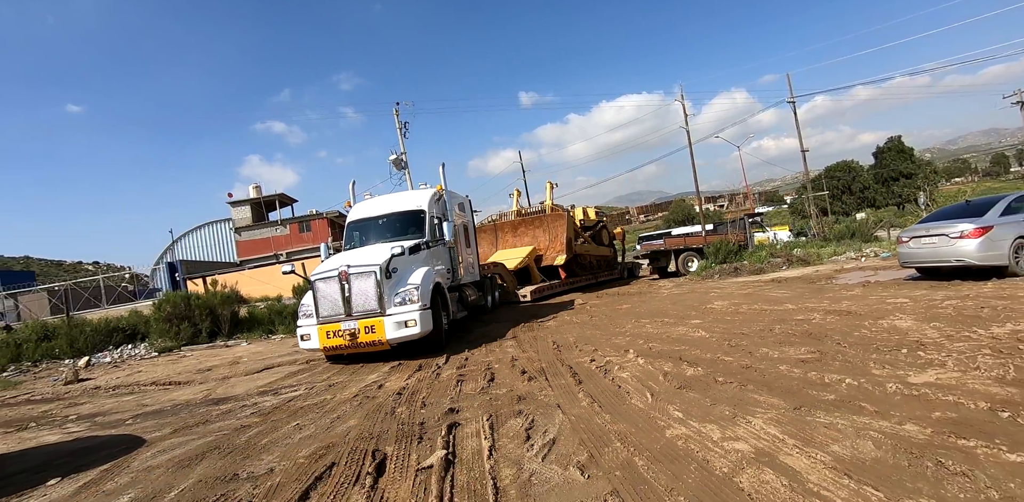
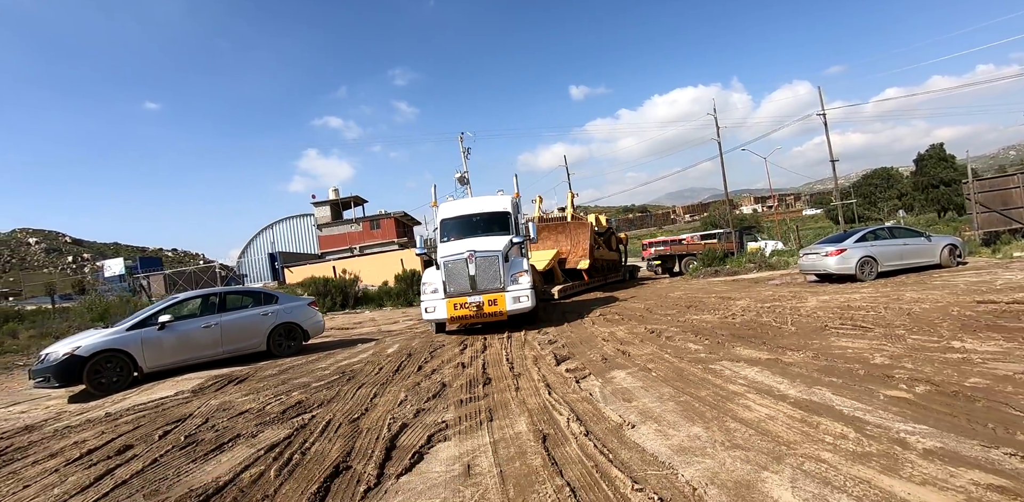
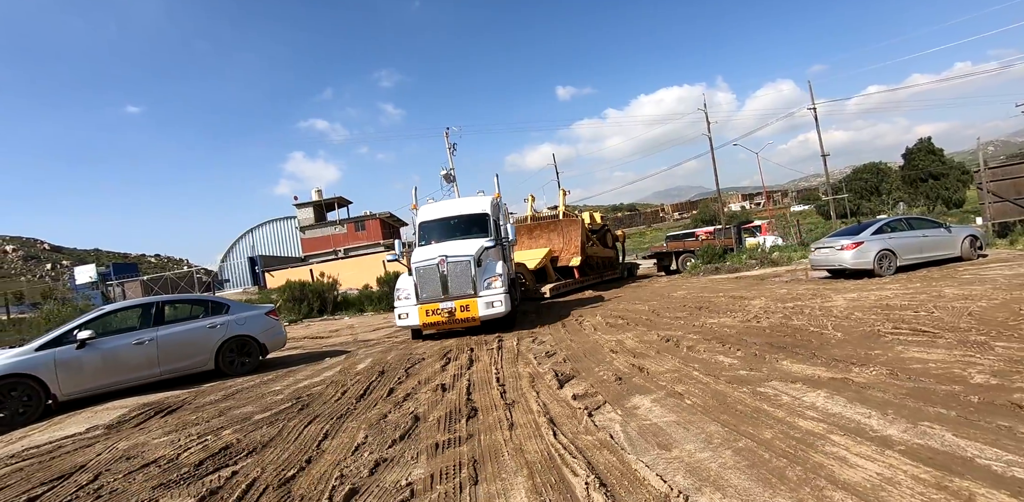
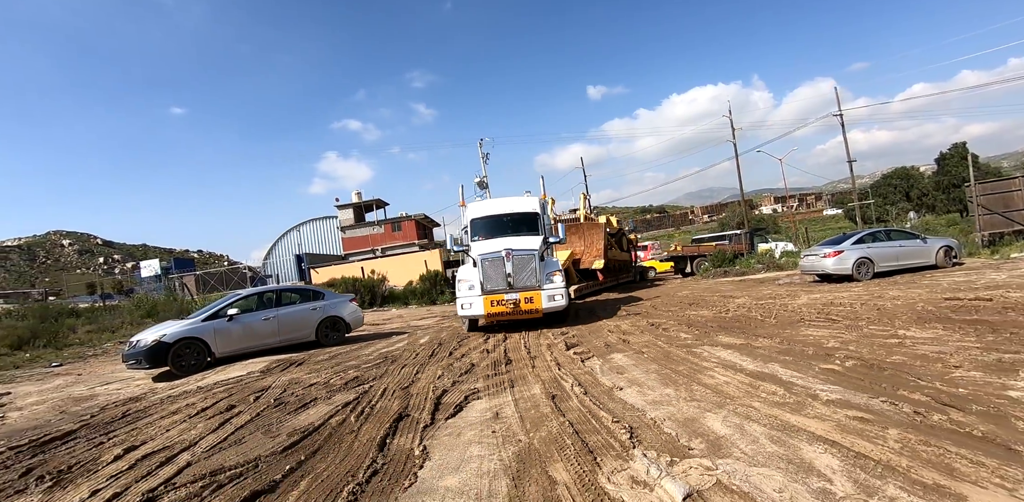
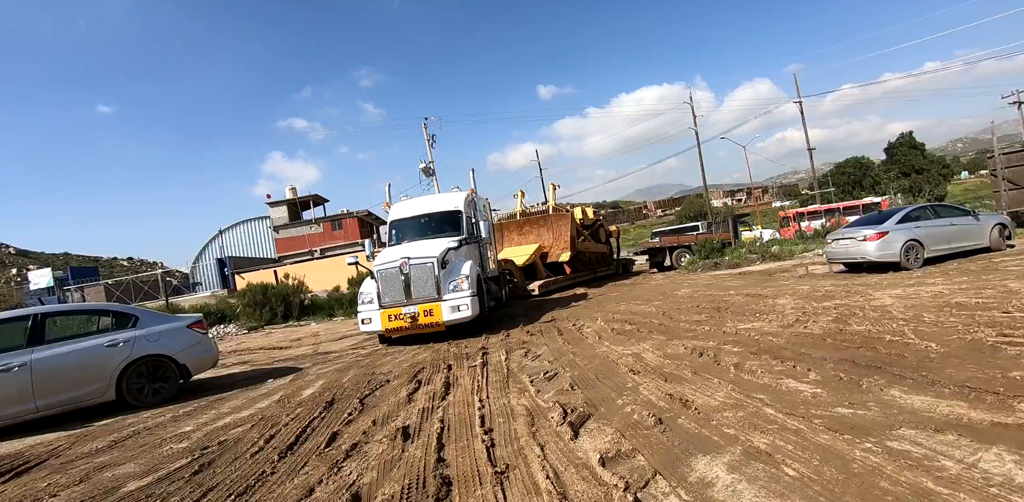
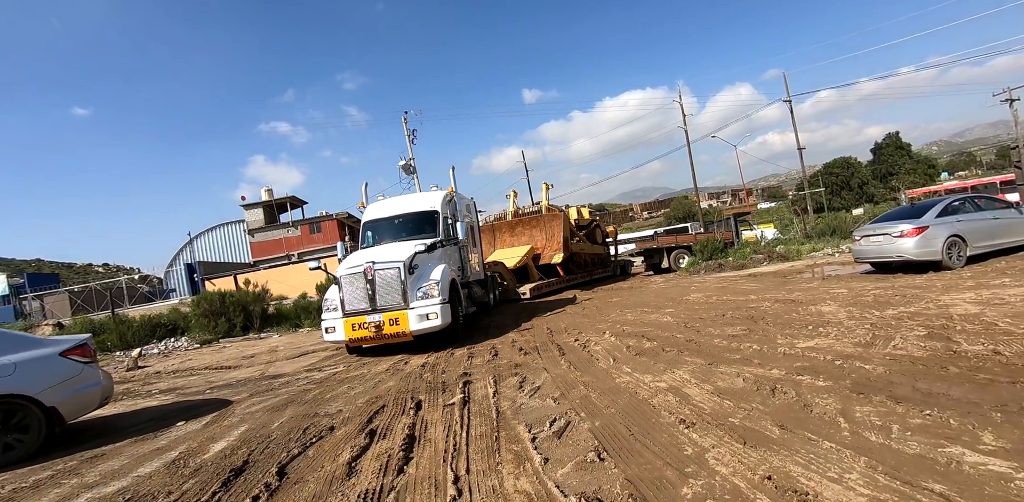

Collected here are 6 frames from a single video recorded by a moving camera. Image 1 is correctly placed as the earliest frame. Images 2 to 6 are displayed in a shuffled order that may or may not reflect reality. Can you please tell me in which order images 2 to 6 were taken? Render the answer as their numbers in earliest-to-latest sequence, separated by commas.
6, 5, 3, 2, 4
